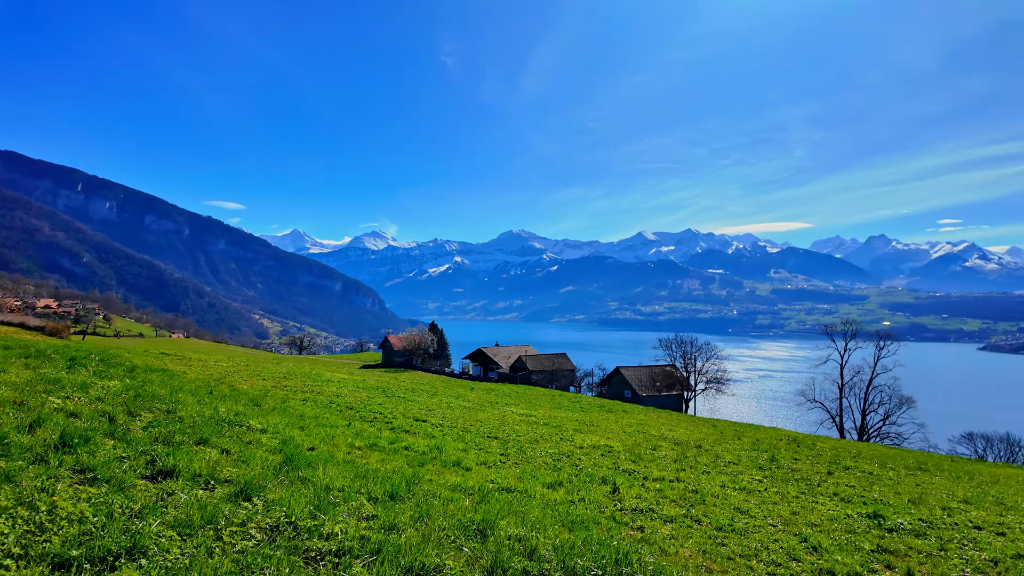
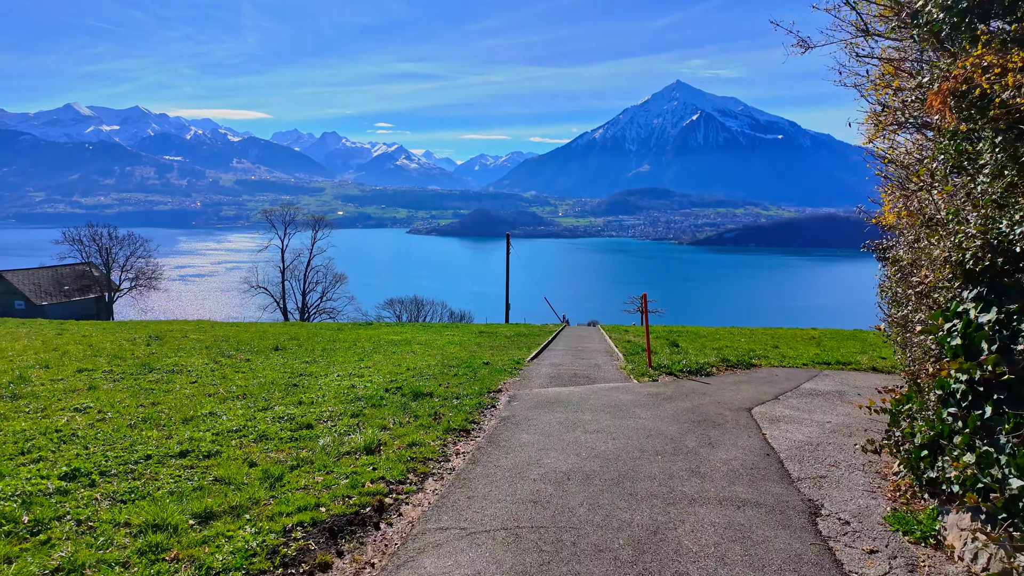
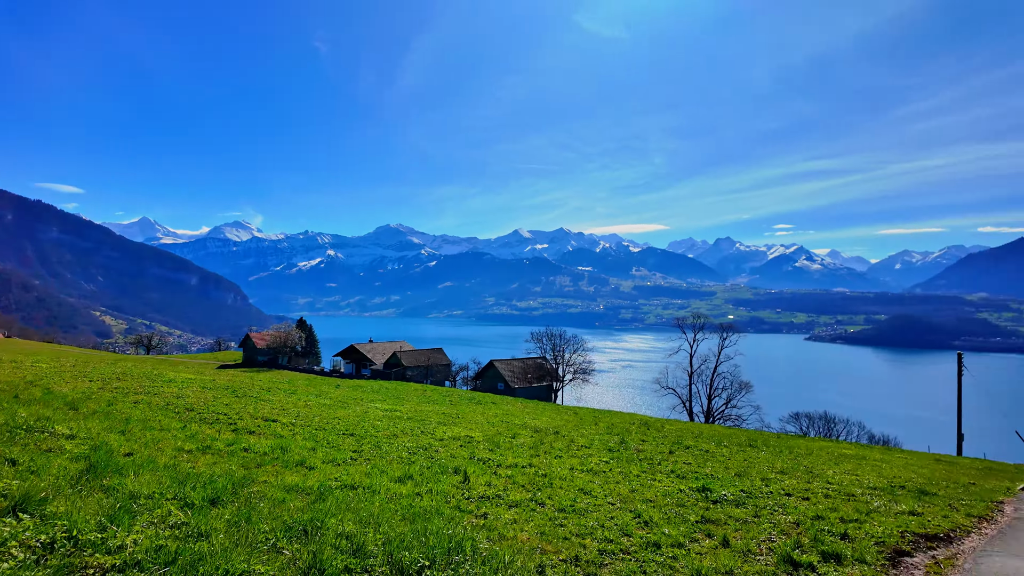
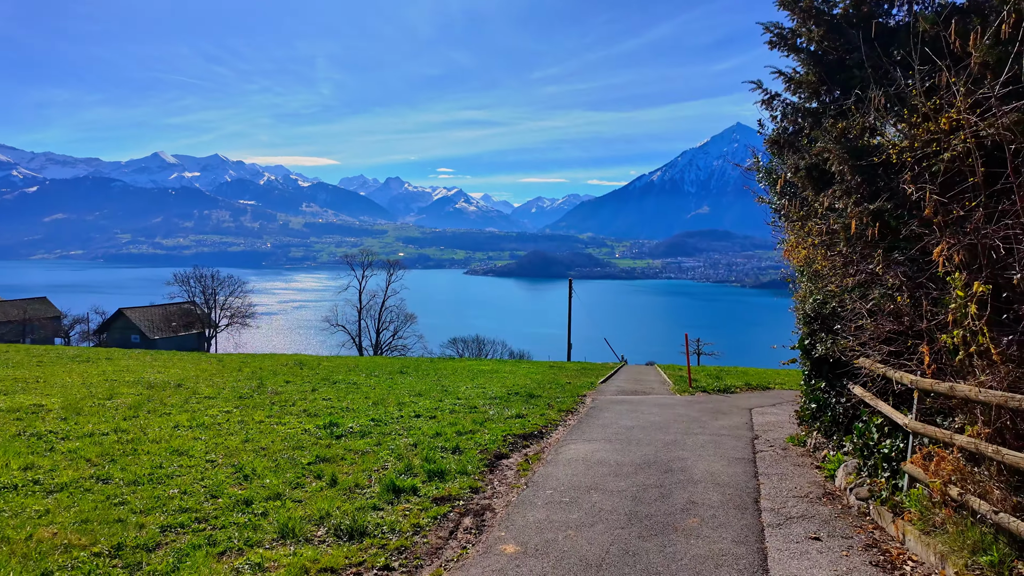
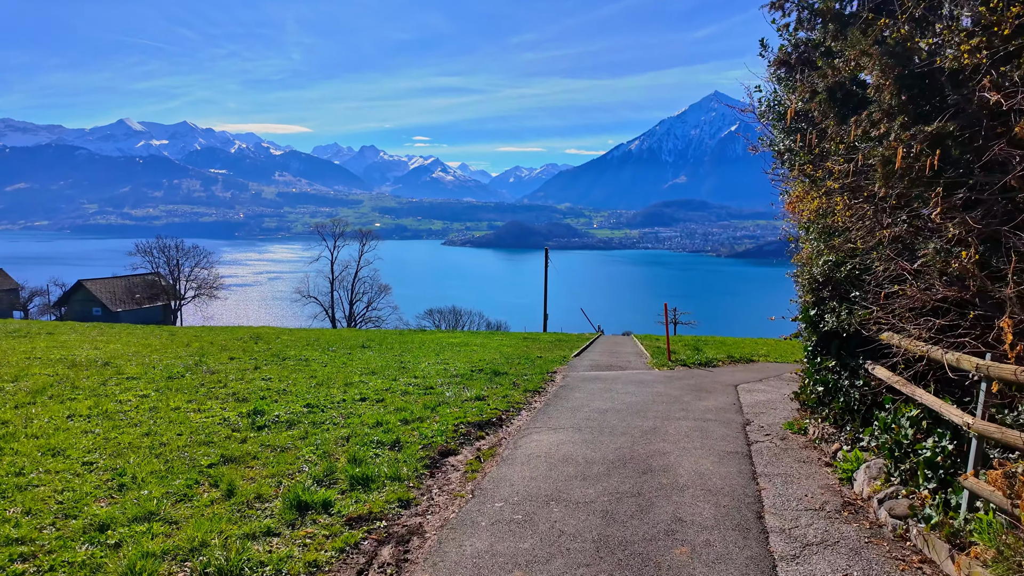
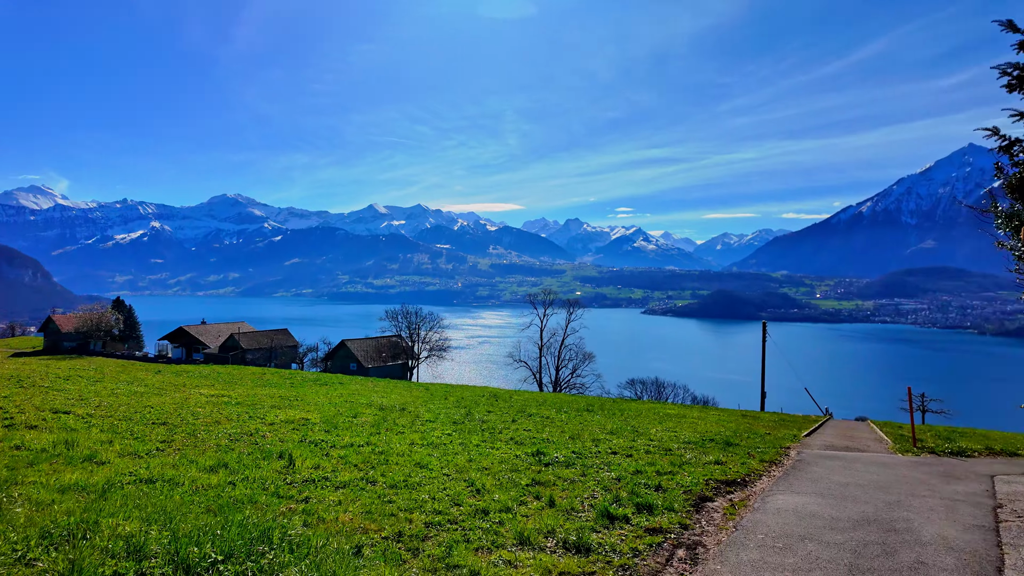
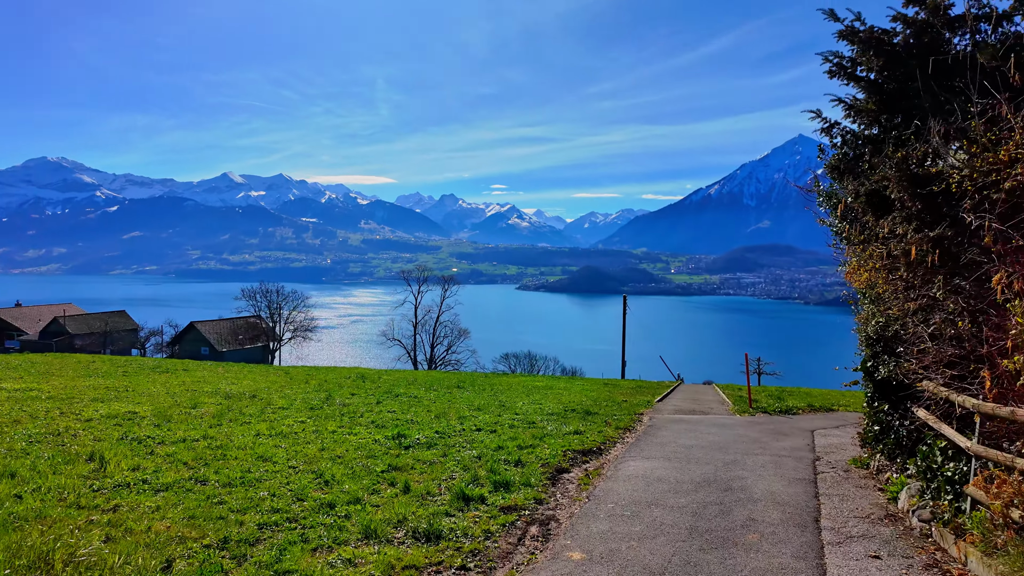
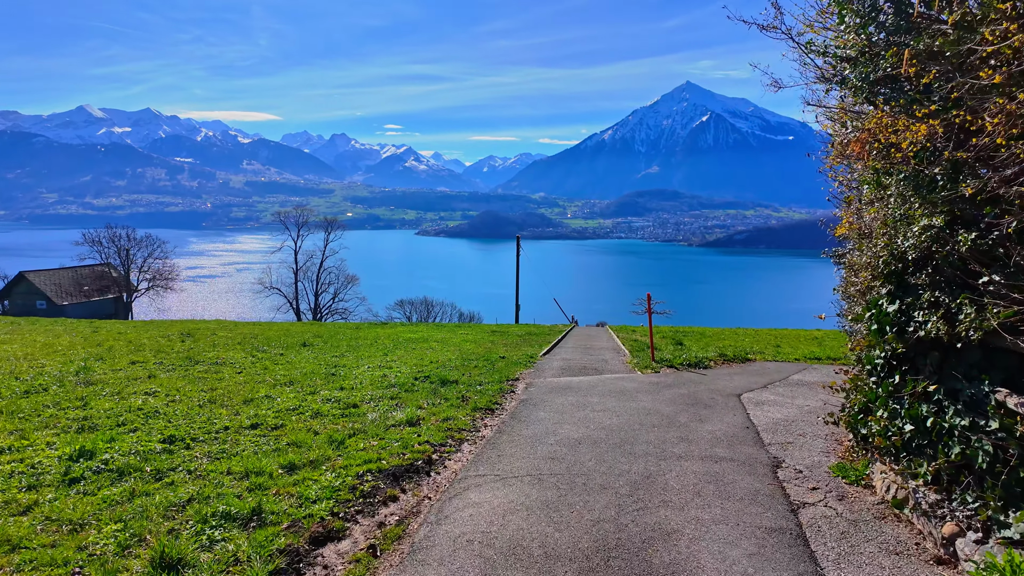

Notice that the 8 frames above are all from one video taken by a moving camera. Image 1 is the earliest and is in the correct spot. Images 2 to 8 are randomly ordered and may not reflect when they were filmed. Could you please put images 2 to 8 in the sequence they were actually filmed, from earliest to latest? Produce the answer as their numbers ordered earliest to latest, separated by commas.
3, 6, 7, 4, 5, 8, 2
